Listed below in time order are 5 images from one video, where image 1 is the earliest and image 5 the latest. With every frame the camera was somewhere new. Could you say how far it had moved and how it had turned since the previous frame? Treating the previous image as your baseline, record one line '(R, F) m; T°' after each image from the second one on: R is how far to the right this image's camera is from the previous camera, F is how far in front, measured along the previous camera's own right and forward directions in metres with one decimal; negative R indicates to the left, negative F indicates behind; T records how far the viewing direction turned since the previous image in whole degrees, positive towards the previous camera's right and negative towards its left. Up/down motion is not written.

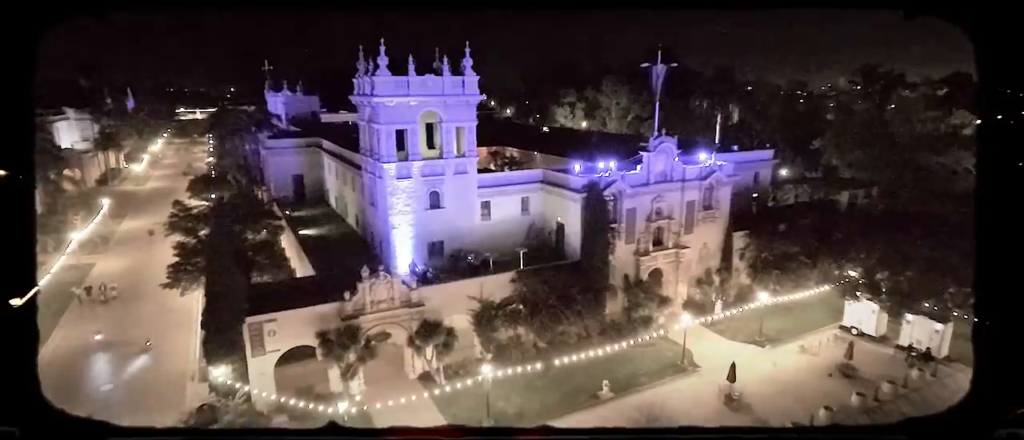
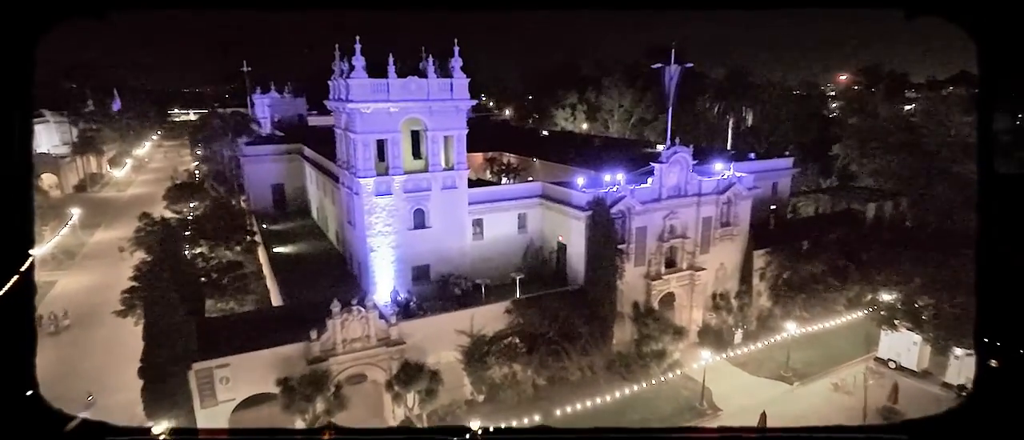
(+0.1, +1.9) m; 0°
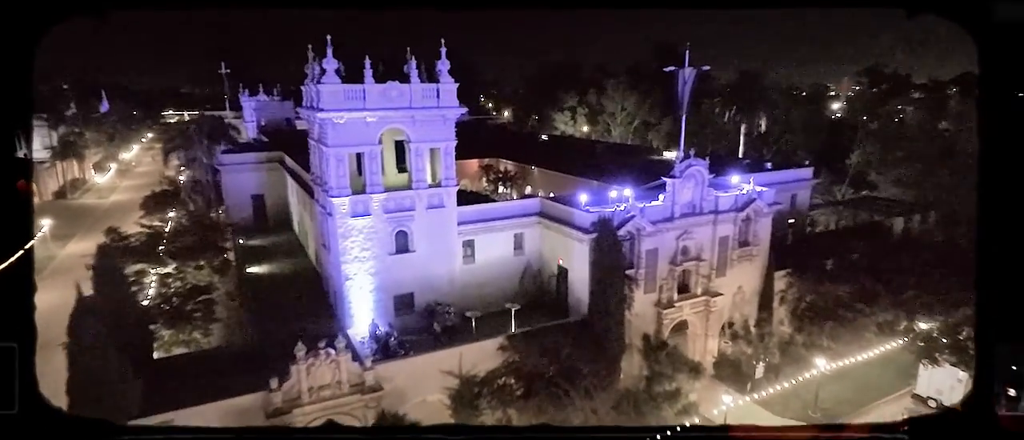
(+0.1, +1.6) m; 0°
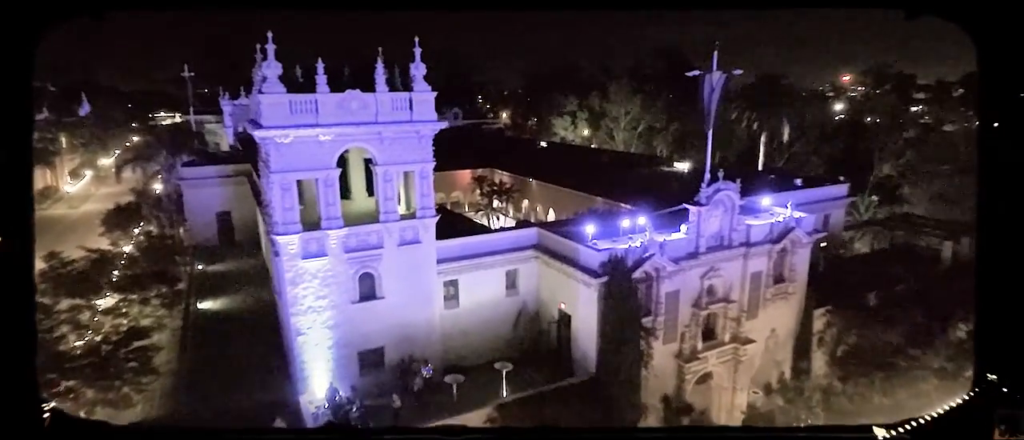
(+0.1, +2.3) m; 0°
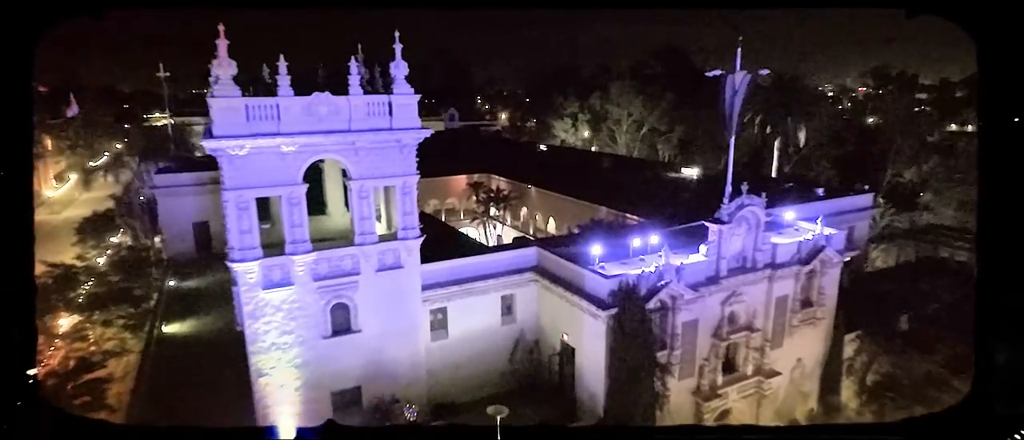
(0.0, +1.3) m; 0°
